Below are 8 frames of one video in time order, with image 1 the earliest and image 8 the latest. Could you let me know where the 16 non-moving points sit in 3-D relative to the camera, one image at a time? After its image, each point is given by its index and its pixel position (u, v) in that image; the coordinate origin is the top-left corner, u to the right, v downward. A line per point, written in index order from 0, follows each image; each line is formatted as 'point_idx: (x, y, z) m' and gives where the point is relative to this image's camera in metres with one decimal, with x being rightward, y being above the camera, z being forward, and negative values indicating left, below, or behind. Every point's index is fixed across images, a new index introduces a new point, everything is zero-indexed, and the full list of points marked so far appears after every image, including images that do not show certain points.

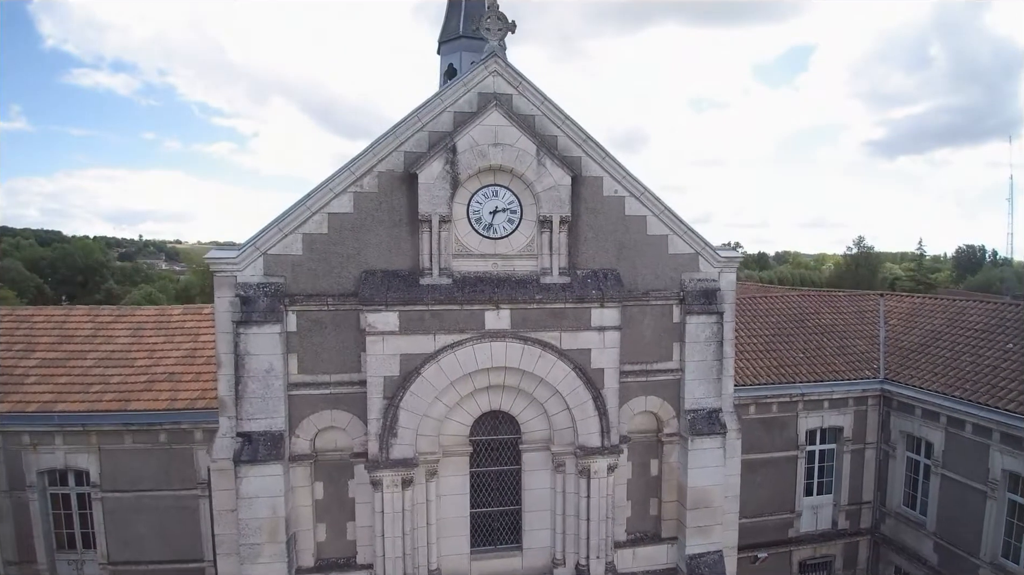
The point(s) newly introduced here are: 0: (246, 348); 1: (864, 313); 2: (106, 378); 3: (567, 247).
0: (-3.1, -0.7, +6.3) m
1: (+9.9, -0.8, +15.1) m
2: (-8.0, -1.8, +10.7) m
3: (+0.7, +0.5, +6.9) m
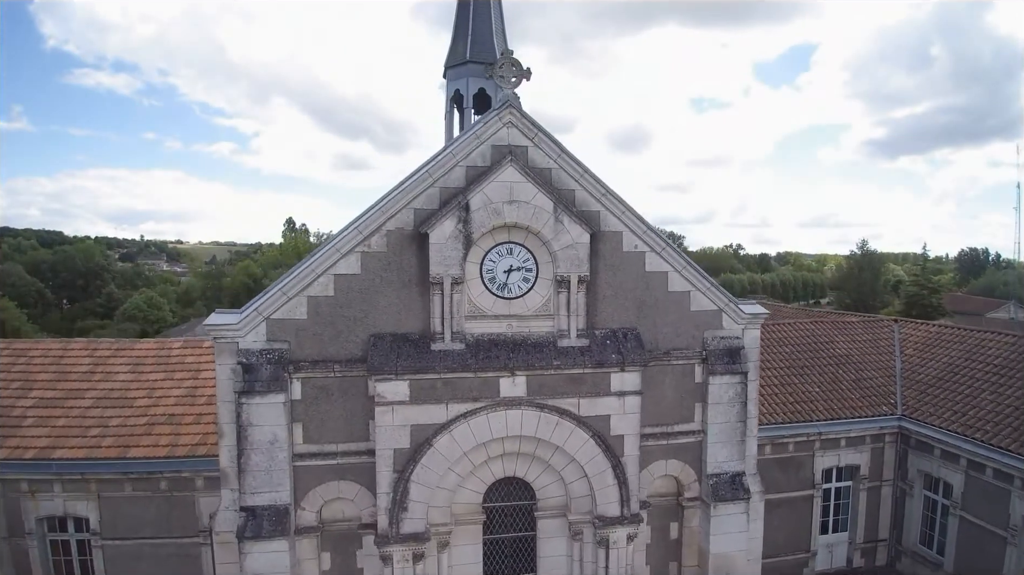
0: (-2.9, -1.5, +6.0) m
1: (+10.1, -1.5, +14.8) m
2: (-7.8, -2.6, +10.4) m
3: (+0.9, -0.2, +6.5) m
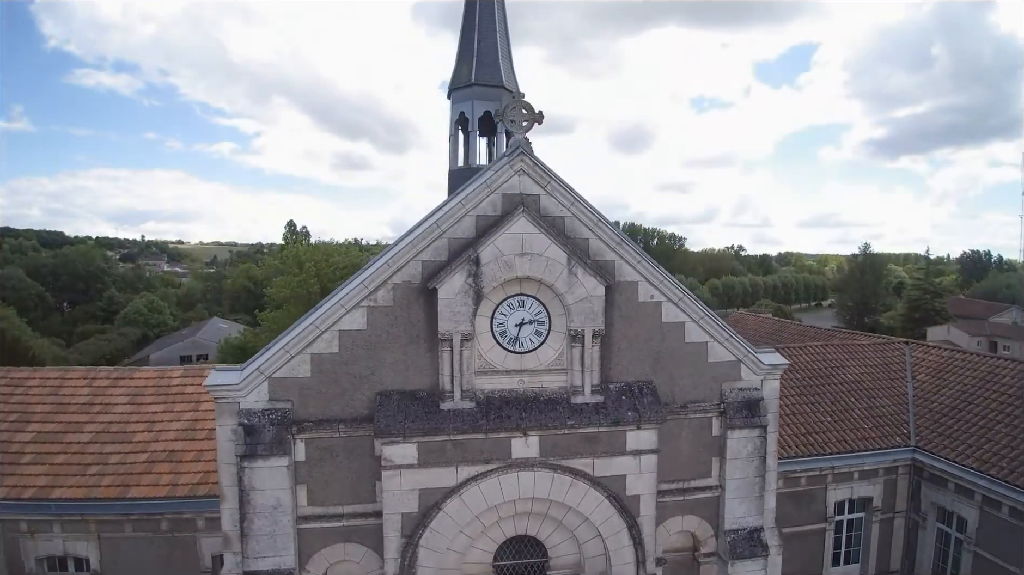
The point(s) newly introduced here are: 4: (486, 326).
0: (-2.8, -2.1, +5.8) m
1: (+10.2, -2.1, +14.6) m
2: (-7.7, -3.2, +10.1) m
3: (+1.0, -0.9, +6.3) m
4: (-0.3, -0.4, +6.1) m
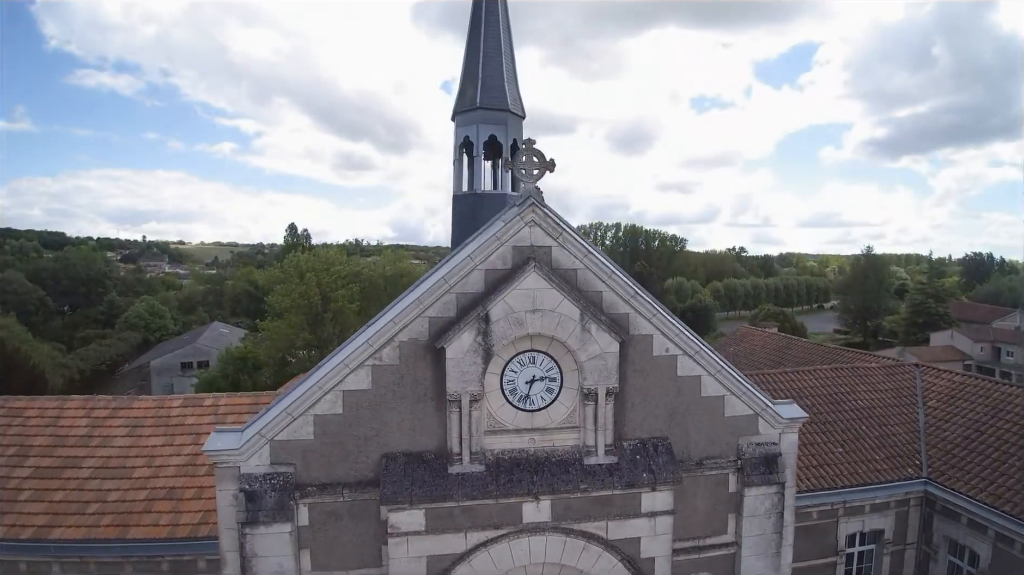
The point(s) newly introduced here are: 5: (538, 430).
0: (-2.7, -2.7, +5.6) m
1: (+10.3, -2.8, +14.3) m
2: (-7.6, -3.8, +9.9) m
3: (+1.1, -1.5, +6.1) m
4: (-0.2, -1.1, +5.9) m
5: (+0.3, -1.6, +6.0) m
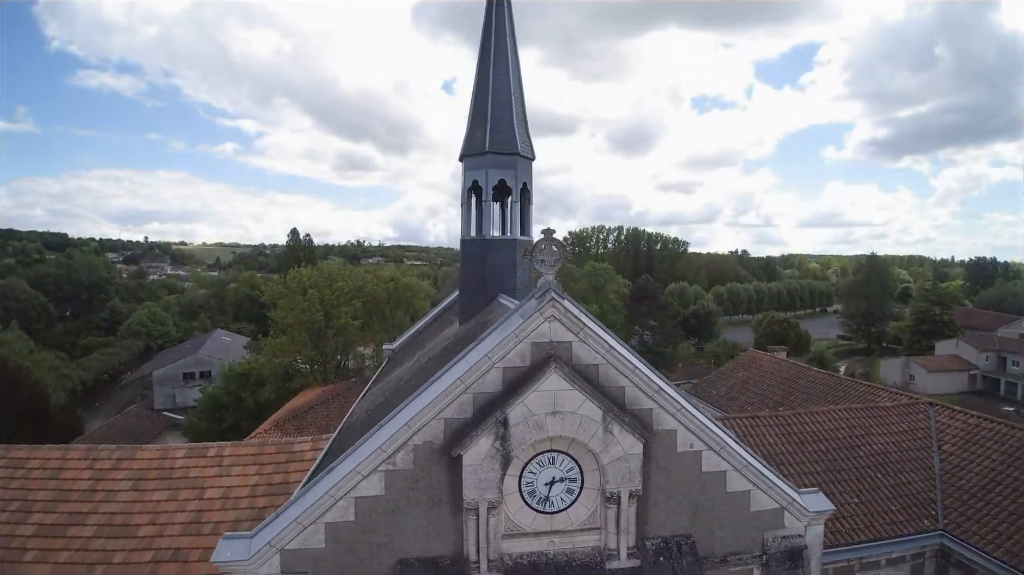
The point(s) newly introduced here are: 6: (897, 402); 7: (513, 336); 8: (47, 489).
0: (-2.5, -3.8, +5.4) m
1: (+10.6, -3.8, +14.1) m
2: (-7.3, -4.9, +9.7) m
3: (+1.3, -2.5, +5.9) m
4: (0.0, -2.1, +5.7) m
5: (+0.5, -2.6, +5.8) m
6: (+11.1, -3.2, +15.6) m
7: (0.0, -0.5, +5.7) m
8: (-9.4, -4.1, +10.9) m
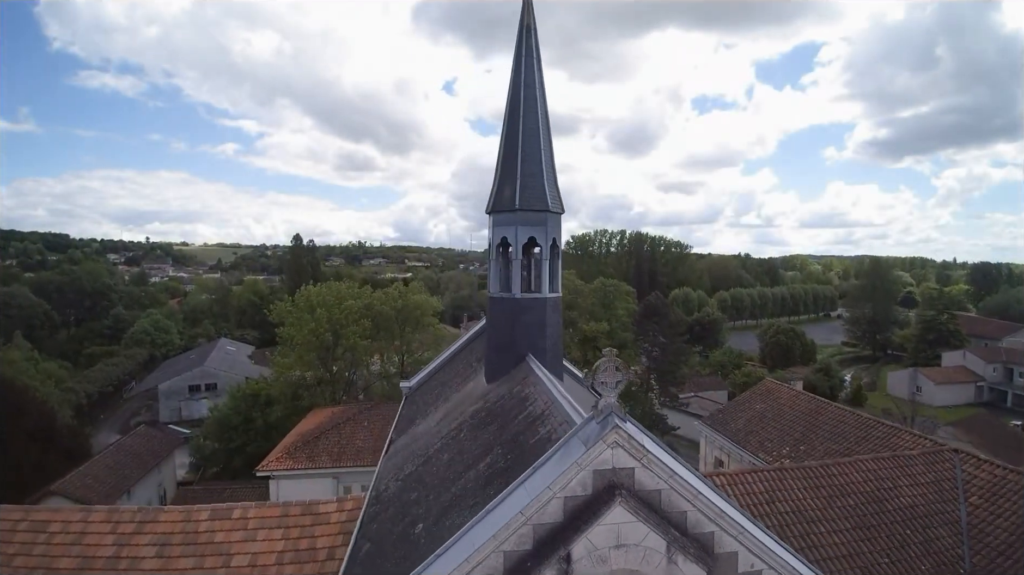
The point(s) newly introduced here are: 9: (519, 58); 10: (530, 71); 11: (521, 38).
0: (-1.9, -5.0, +5.2) m
1: (+11.2, -5.1, +13.9) m
2: (-6.7, -6.1, +9.6) m
3: (+2.0, -3.8, +5.7) m
4: (+0.6, -3.4, +5.5) m
5: (+1.1, -3.9, +5.6) m
6: (+11.8, -4.5, +15.4) m
7: (+0.6, -1.8, +5.5) m
8: (-8.7, -5.4, +10.7) m
9: (+0.2, +5.0, +11.8) m
10: (+0.4, +4.7, +11.8) m
11: (+0.2, +5.5, +11.9) m
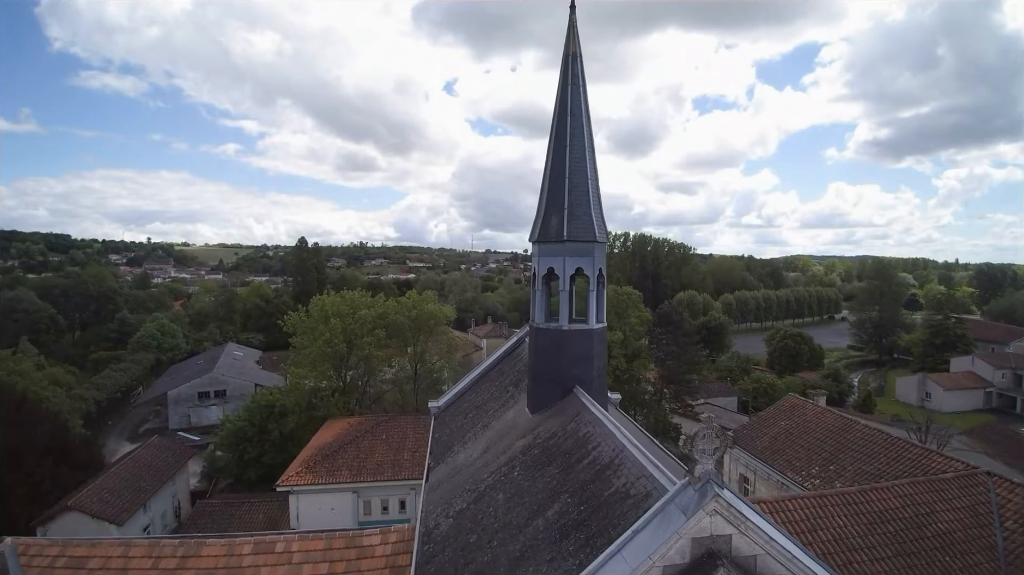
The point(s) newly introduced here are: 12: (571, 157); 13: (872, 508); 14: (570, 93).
0: (-0.9, -5.7, +5.1) m
1: (+12.2, -5.8, +13.7) m
2: (-5.7, -6.8, +9.4) m
3: (+2.9, -4.5, +5.5) m
4: (+1.6, -4.0, +5.4) m
5: (+2.1, -4.6, +5.5) m
6: (+12.7, -5.2, +15.3) m
7: (+1.6, -2.5, +5.3) m
8: (-7.8, -6.0, +10.6) m
9: (+1.1, +4.4, +11.7) m
10: (+1.4, +4.1, +11.7) m
11: (+1.2, +4.9, +11.8) m
12: (+1.3, +2.8, +11.5) m
13: (+9.5, -5.7, +14.1) m
14: (+1.2, +4.2, +11.6) m
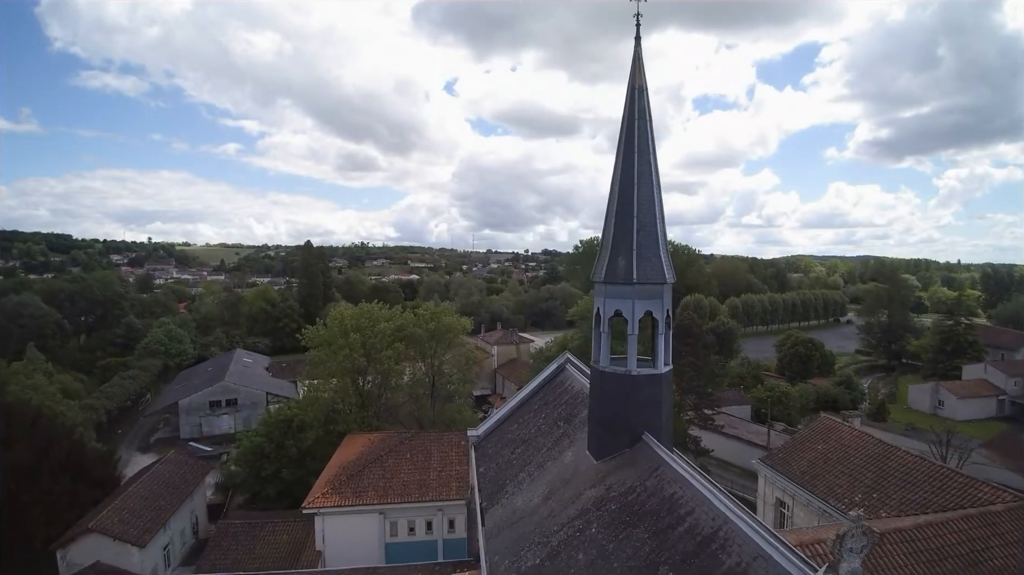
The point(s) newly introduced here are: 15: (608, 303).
0: (+0.4, -6.6, +4.7) m
1: (+13.5, -6.7, +13.4) m
2: (-4.4, -7.7, +9.1) m
3: (+4.3, -5.4, +5.2) m
4: (+3.0, -4.9, +5.0) m
5: (+3.4, -5.5, +5.1) m
6: (+14.1, -6.1, +14.9) m
7: (+3.0, -3.3, +5.0) m
8: (-6.4, -6.9, +10.2) m
9: (+2.5, +3.5, +11.3) m
10: (+2.7, +3.2, +11.3) m
11: (+2.5, +4.0, +11.4) m
12: (+2.6, +1.9, +11.2) m
13: (+10.8, -6.5, +13.8) m
14: (+2.6, +3.3, +11.3) m
15: (+2.0, -0.3, +11.5) m
